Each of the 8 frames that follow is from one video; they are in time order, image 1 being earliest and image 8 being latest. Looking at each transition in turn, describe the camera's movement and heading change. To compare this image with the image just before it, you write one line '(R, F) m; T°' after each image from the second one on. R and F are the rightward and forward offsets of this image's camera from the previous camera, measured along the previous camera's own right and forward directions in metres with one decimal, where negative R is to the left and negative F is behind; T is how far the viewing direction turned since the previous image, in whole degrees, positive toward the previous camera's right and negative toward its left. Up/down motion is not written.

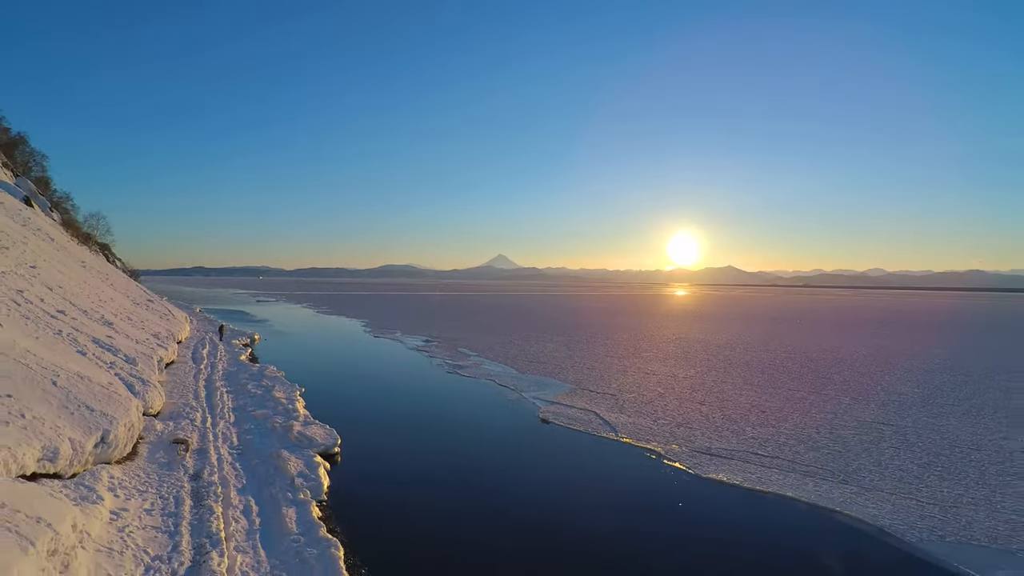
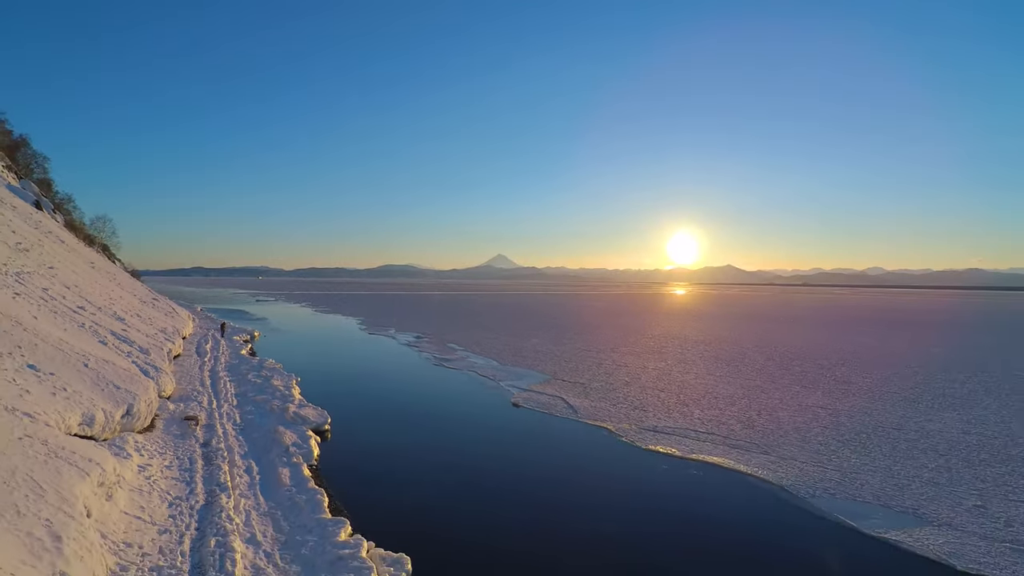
(+0.6, -1.1) m; 0°
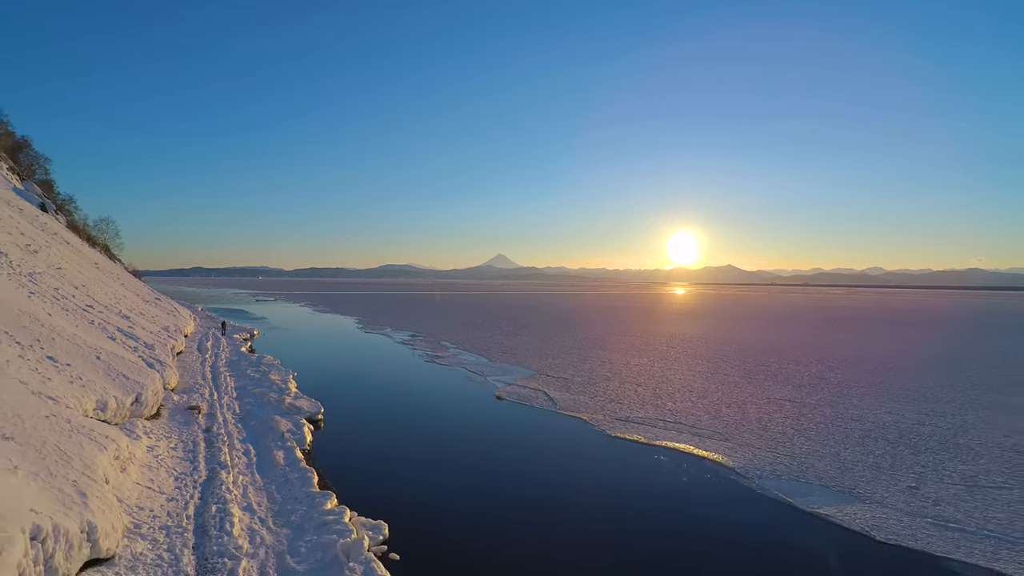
(-1.8, +3.9) m; 0°
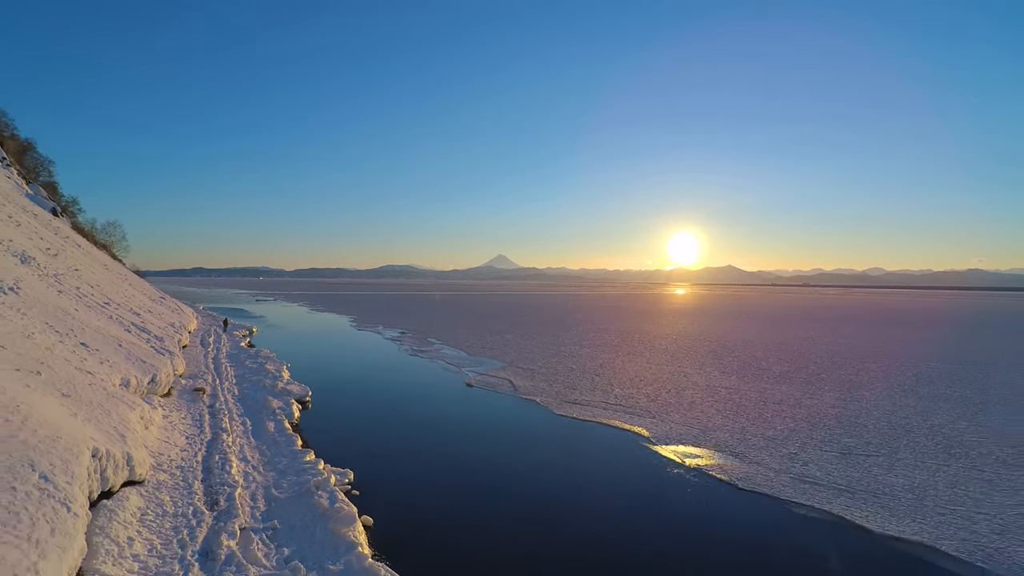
(+0.9, -1.6) m; 0°
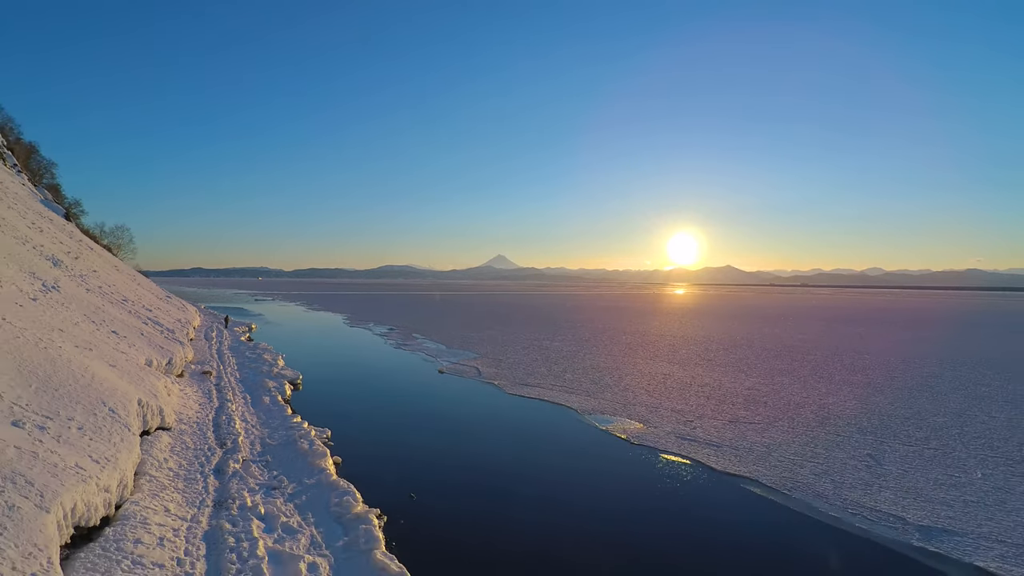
(+1.0, -2.1) m; 0°
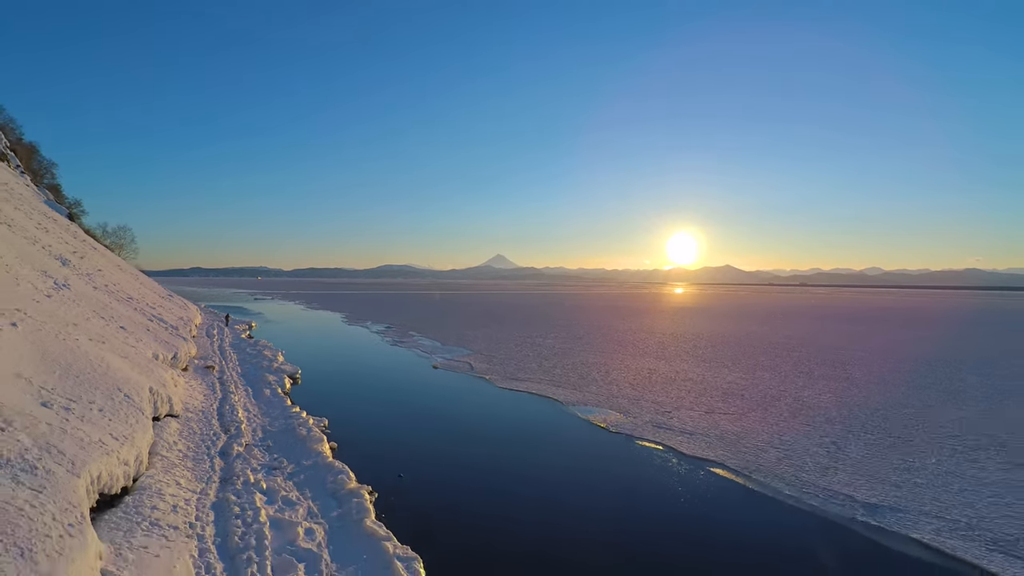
(-2.3, +4.4) m; 0°
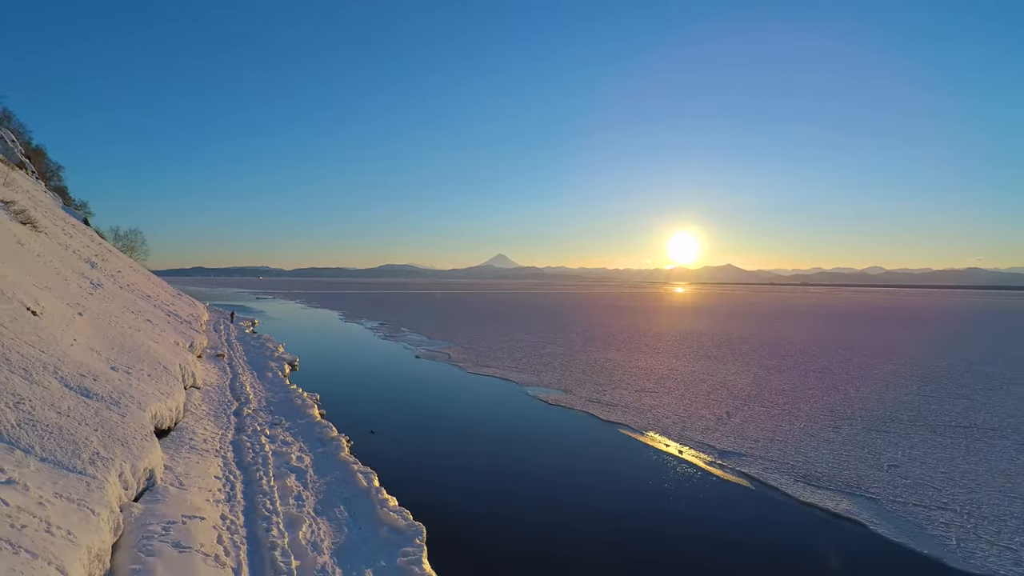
(+1.1, -2.3) m; 0°
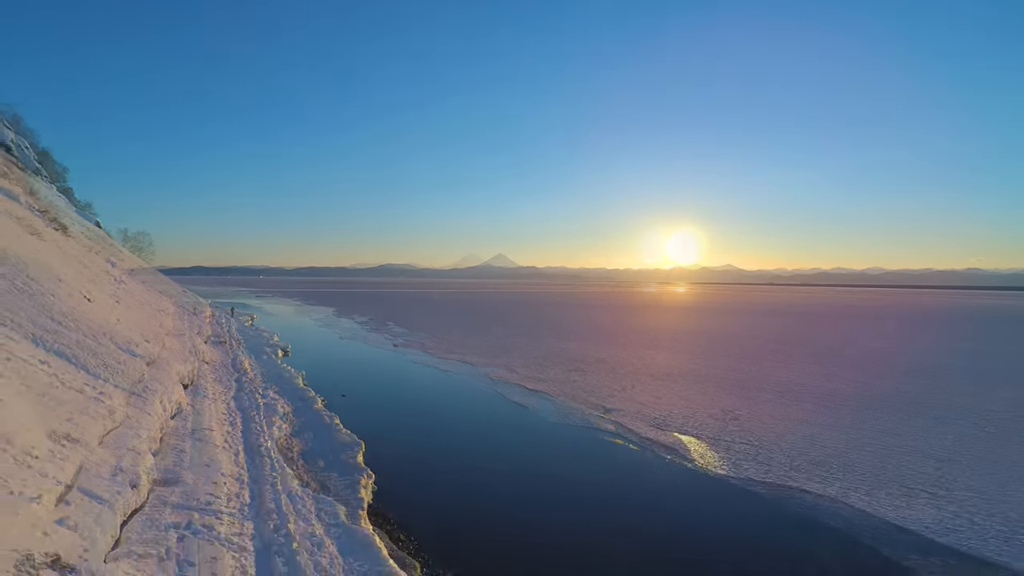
(+1.5, -2.9) m; 0°
